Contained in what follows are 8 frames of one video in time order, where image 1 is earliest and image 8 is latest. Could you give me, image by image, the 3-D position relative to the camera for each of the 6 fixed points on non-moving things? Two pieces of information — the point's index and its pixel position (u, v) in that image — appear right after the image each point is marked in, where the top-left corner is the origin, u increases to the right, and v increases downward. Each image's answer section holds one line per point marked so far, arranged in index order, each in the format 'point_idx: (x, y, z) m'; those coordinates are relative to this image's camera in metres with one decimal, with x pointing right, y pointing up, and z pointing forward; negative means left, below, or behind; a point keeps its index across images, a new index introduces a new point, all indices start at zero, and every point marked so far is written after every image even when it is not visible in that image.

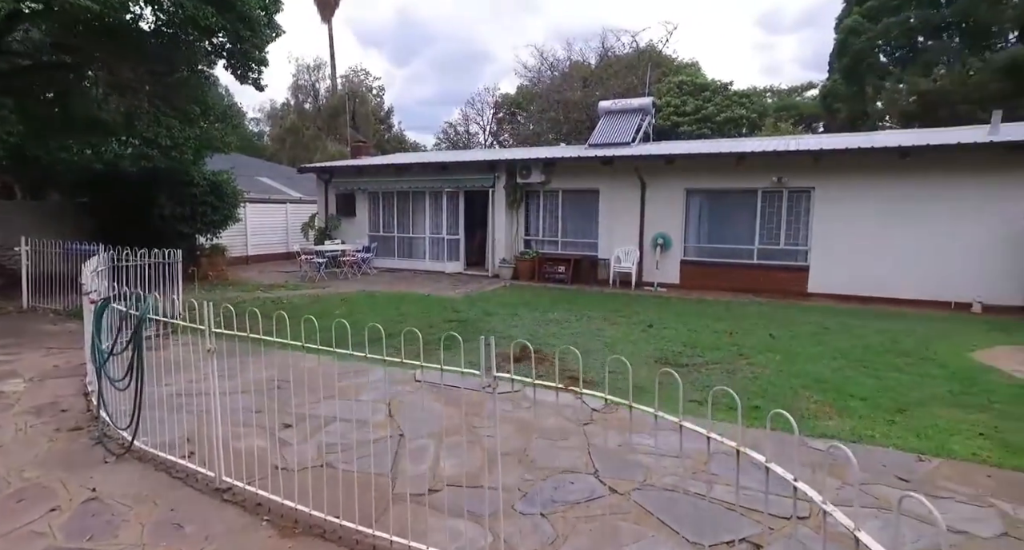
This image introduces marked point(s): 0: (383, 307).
0: (-2.0, -0.6, +9.6) m
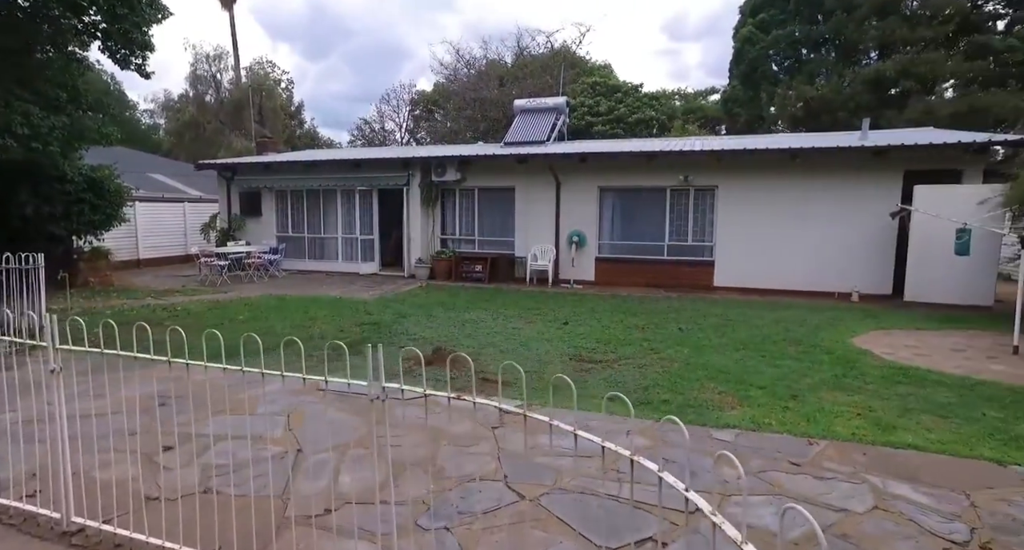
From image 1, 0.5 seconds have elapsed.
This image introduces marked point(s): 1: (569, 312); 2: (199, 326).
0: (-3.3, -0.6, +9.1) m
1: (+0.9, -0.6, +9.7) m
2: (-4.1, -0.7, +7.9) m
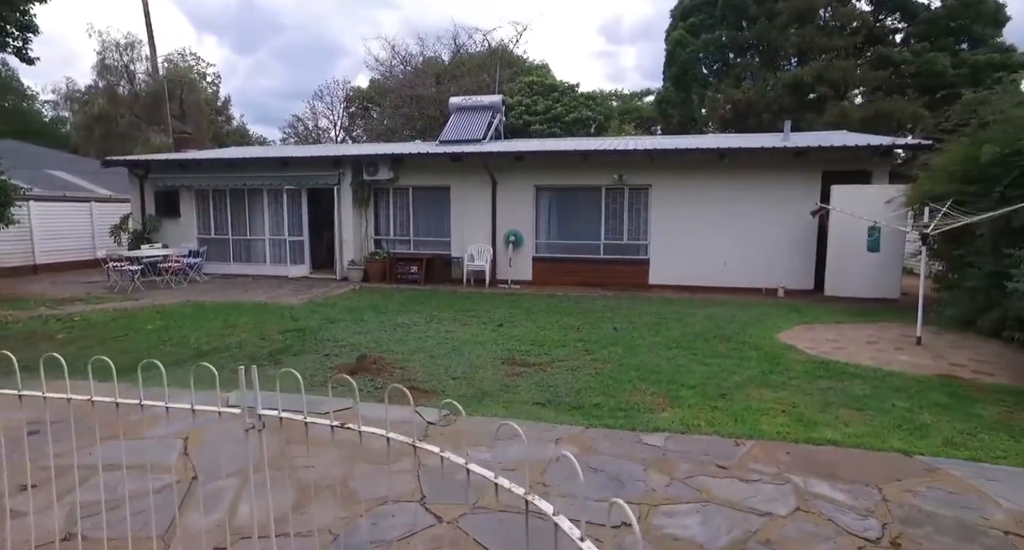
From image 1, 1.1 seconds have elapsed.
0: (-4.3, -0.7, +8.6) m
1: (-0.1, -0.6, +9.6) m
2: (-4.9, -0.8, +7.3) m
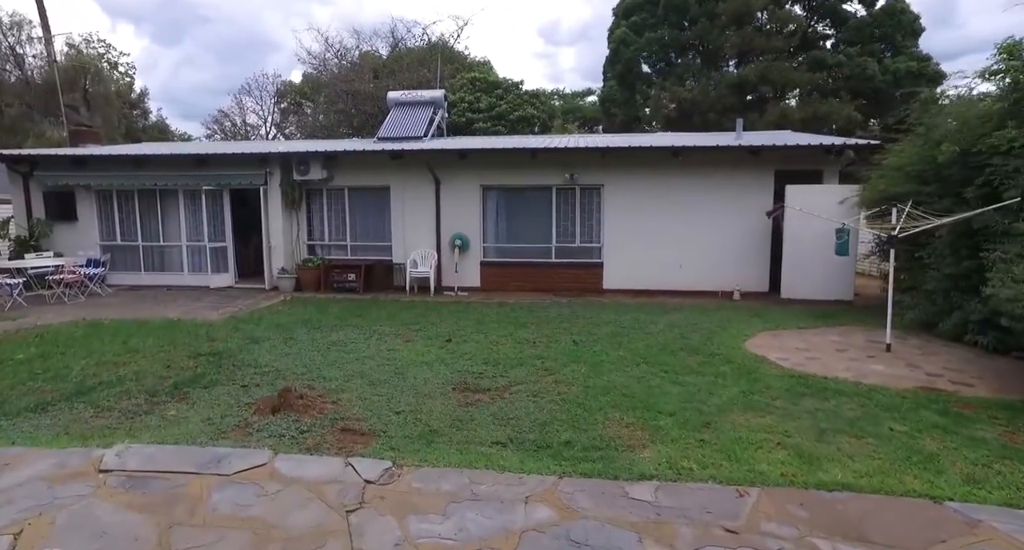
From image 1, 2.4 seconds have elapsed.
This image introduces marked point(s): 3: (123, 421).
0: (-4.9, -0.9, +7.4) m
1: (-0.9, -0.8, +8.7) m
2: (-5.4, -1.0, +6.1) m
3: (-3.0, -1.1, +4.8) m
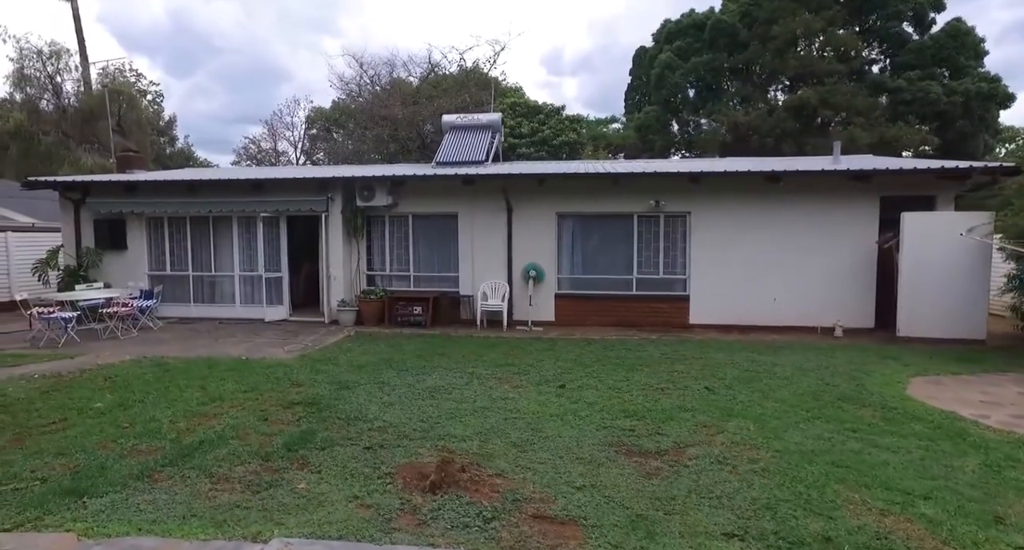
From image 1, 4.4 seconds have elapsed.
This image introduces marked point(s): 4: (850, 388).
0: (-3.5, -1.2, +6.5) m
1: (+0.5, -1.2, +7.8) m
2: (-4.1, -1.3, +5.2) m
3: (-1.7, -1.4, +3.9) m
4: (+3.7, -1.3, +6.7) m
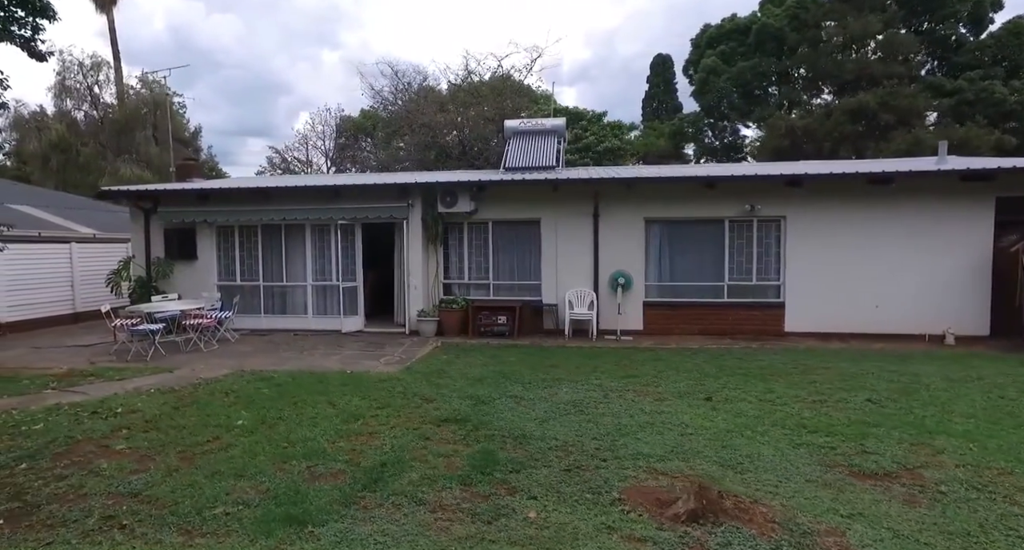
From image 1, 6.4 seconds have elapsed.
0: (-1.9, -1.3, +6.1) m
1: (+2.1, -1.3, +7.4) m
2: (-2.5, -1.4, +4.8) m
3: (-0.1, -1.5, +3.4) m
4: (+5.3, -1.3, +6.2) m
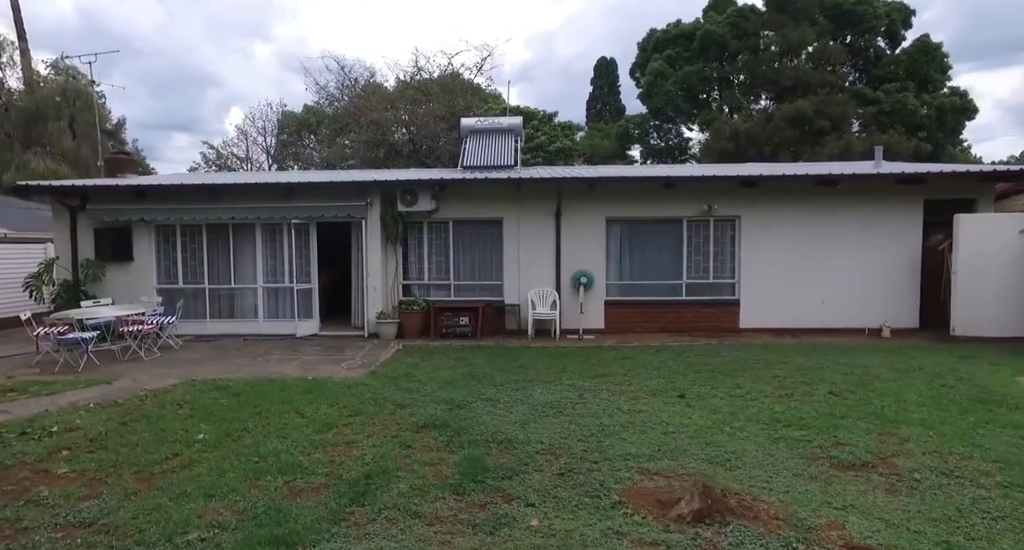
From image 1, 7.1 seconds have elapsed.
0: (-2.1, -1.4, +5.8) m
1: (+1.8, -1.3, +7.5) m
2: (-2.6, -1.4, +4.4) m
3: (-0.1, -1.5, +3.3) m
4: (+5.0, -1.3, +6.6) m
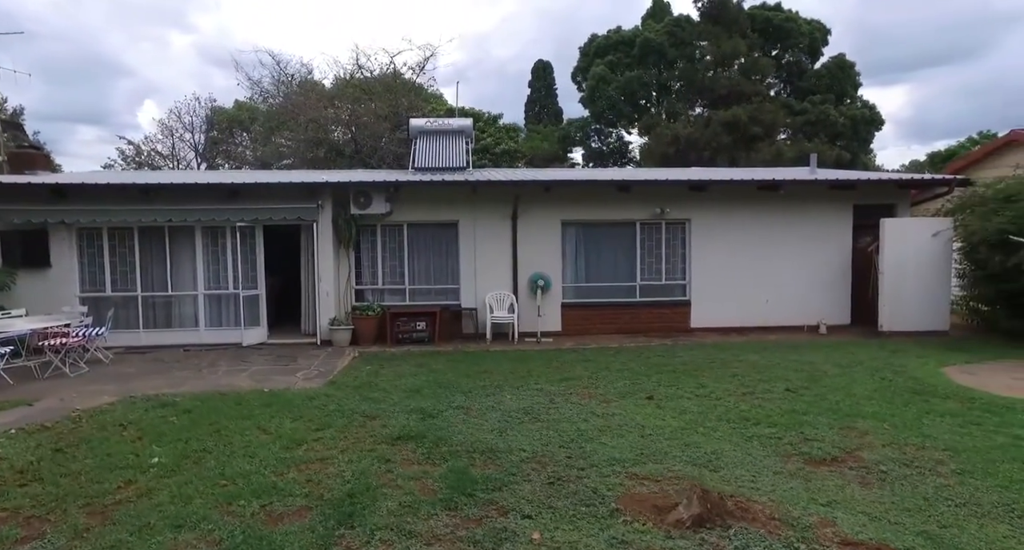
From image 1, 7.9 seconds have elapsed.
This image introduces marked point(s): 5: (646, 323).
0: (-2.4, -1.4, +5.5) m
1: (+1.4, -1.3, +7.5) m
2: (-2.6, -1.5, +4.1) m
3: (-0.1, -1.5, +3.2) m
4: (+4.7, -1.3, +7.0) m
5: (+2.5, -0.9, +11.3) m
